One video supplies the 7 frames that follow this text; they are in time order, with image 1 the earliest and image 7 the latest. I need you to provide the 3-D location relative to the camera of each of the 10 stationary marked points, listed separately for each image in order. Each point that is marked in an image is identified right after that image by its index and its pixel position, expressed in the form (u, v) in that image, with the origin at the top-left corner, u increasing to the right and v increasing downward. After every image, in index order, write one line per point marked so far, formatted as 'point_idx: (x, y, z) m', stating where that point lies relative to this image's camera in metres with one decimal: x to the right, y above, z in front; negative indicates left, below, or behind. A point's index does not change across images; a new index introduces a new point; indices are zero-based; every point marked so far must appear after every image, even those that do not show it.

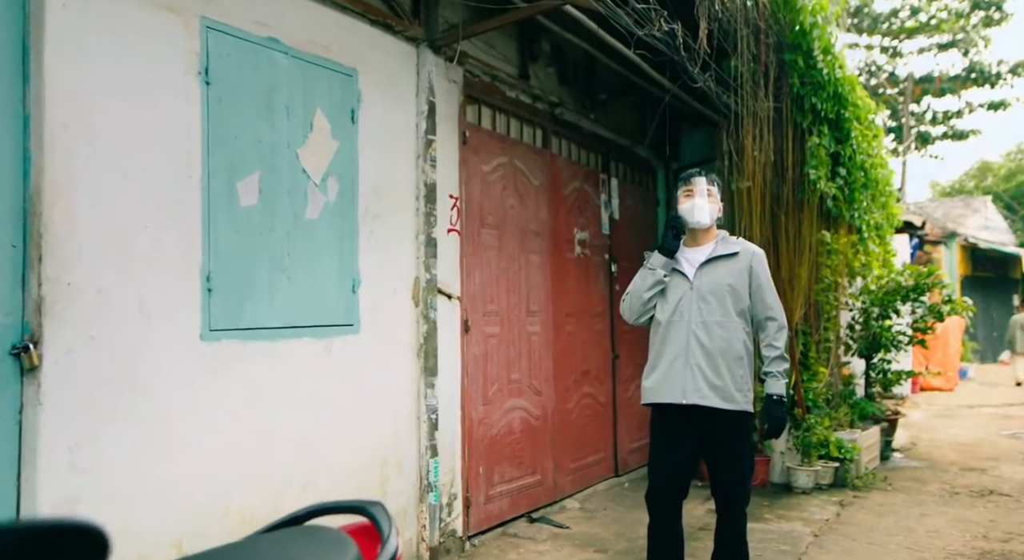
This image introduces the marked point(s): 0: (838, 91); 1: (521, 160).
0: (+2.9, +1.7, +6.5) m
1: (0.0, +0.9, +5.2) m
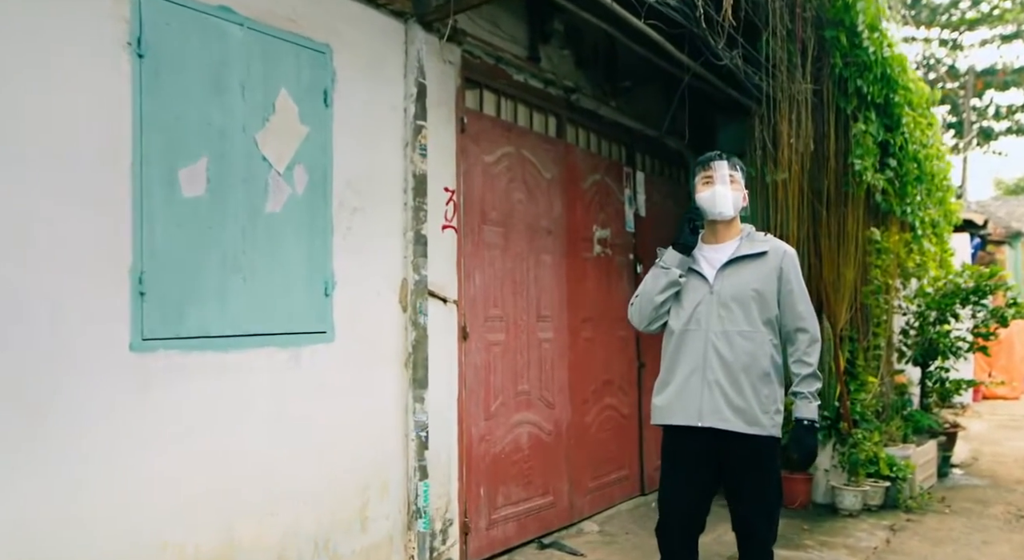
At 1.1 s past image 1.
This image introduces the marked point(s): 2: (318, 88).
0: (+3.0, +1.7, +5.8) m
1: (+0.1, +0.9, +4.8) m
2: (-0.8, +0.8, +3.1) m
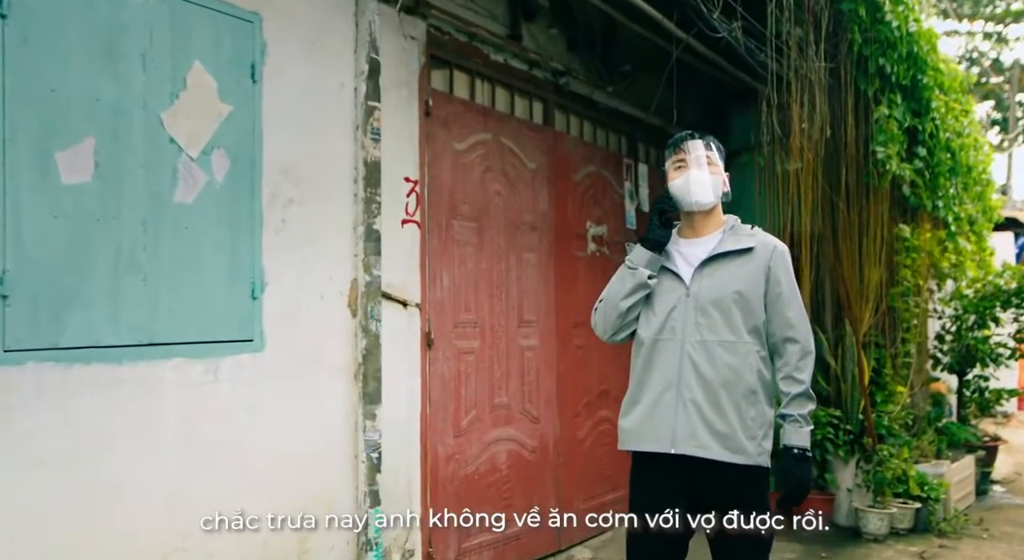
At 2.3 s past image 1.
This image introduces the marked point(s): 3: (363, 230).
0: (+3.0, +1.7, +5.3) m
1: (0.0, +0.9, +4.4) m
2: (-1.0, +0.8, +2.7) m
3: (-0.7, +0.2, +3.2) m
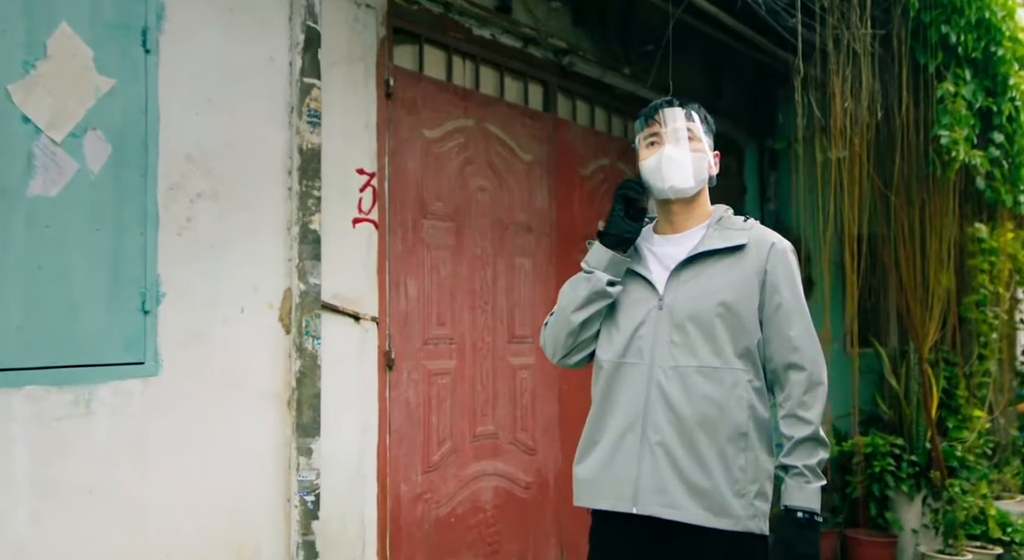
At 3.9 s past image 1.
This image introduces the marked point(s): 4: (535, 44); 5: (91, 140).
0: (+3.0, +1.6, +4.5) m
1: (-0.1, +0.8, +3.8) m
2: (-1.2, +0.8, +2.3) m
3: (-0.8, +0.2, +2.7) m
4: (+0.1, +1.4, +4.1) m
5: (-1.3, +0.4, +2.2) m
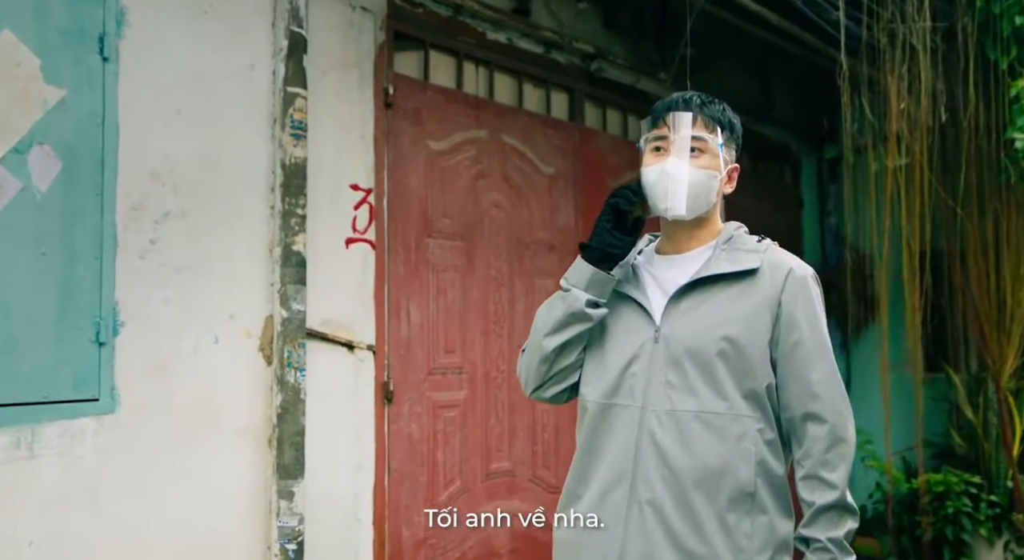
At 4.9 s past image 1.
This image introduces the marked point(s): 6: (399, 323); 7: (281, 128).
0: (+3.1, +1.5, +4.0) m
1: (0.0, +0.7, +3.5) m
2: (-1.2, +0.7, +2.1) m
3: (-0.8, +0.1, +2.5) m
4: (+0.2, +1.2, +3.8) m
5: (-1.3, +0.3, +2.0) m
6: (-0.5, -0.2, +3.0) m
7: (-0.8, +0.5, +2.5) m
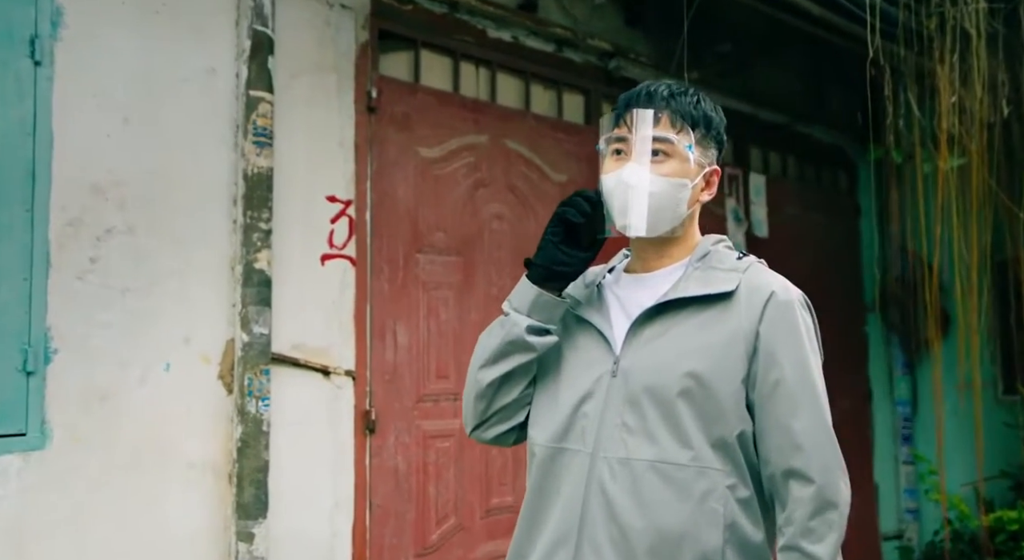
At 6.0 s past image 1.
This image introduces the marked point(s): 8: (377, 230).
0: (+3.2, +1.4, +3.5) m
1: (0.0, +0.6, +3.3) m
2: (-1.3, +0.7, +1.9) m
3: (-0.9, 0.0, +2.3) m
4: (+0.3, +1.2, +3.6) m
5: (-1.4, +0.3, +1.9) m
6: (-0.5, -0.2, +2.7) m
7: (-0.9, +0.5, +2.3) m
8: (-0.5, +0.2, +2.7) m
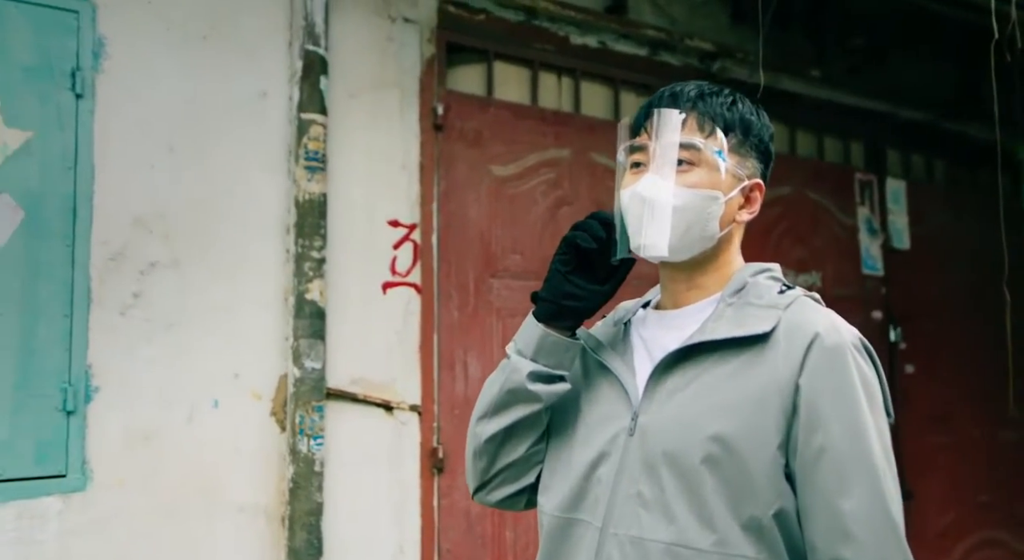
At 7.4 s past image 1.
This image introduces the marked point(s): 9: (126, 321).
0: (+3.5, +1.4, +2.6) m
1: (+0.4, +0.5, +3.0) m
2: (-1.2, +0.6, +1.9) m
3: (-0.7, -0.1, +2.2) m
4: (+0.7, +1.0, +3.3) m
5: (-1.3, +0.2, +1.9) m
6: (-0.2, -0.3, +2.5) m
7: (-0.7, +0.4, +2.2) m
8: (-0.2, +0.1, +2.5) m
9: (-1.1, -0.1, +2.0) m
